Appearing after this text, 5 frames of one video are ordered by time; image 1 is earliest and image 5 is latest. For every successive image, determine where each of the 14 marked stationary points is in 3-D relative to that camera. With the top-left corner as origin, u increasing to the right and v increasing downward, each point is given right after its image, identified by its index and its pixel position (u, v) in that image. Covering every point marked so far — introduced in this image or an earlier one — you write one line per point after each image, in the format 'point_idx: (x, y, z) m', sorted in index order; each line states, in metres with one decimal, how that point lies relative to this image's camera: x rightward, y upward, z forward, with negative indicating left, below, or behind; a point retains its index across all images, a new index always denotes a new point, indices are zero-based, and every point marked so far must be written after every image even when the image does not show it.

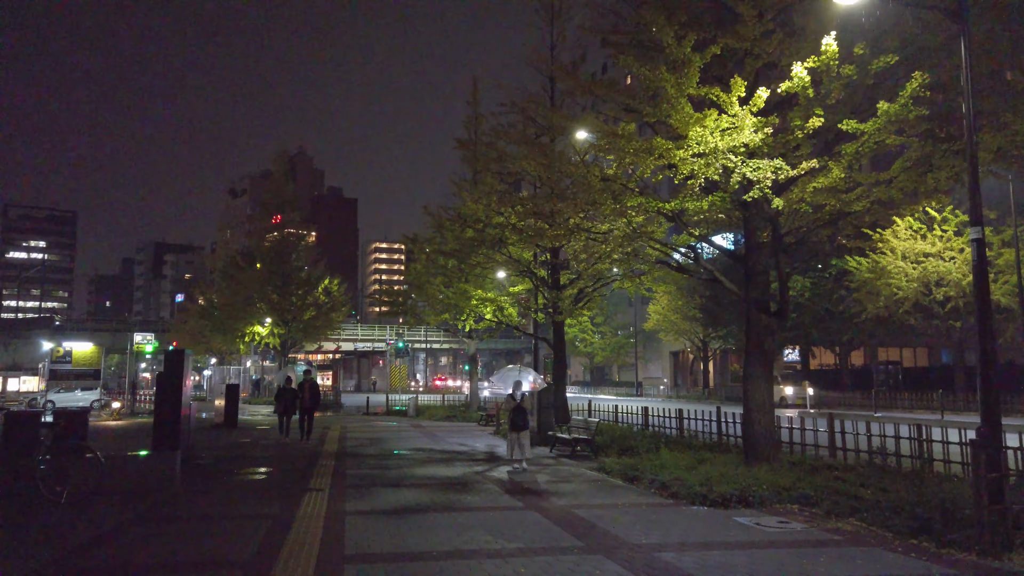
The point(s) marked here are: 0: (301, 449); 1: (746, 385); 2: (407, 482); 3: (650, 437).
0: (-4.2, -3.2, +15.1) m
1: (+3.6, -1.5, +11.7) m
2: (-1.6, -3.0, +11.8) m
3: (+2.9, -3.1, +16.0) m
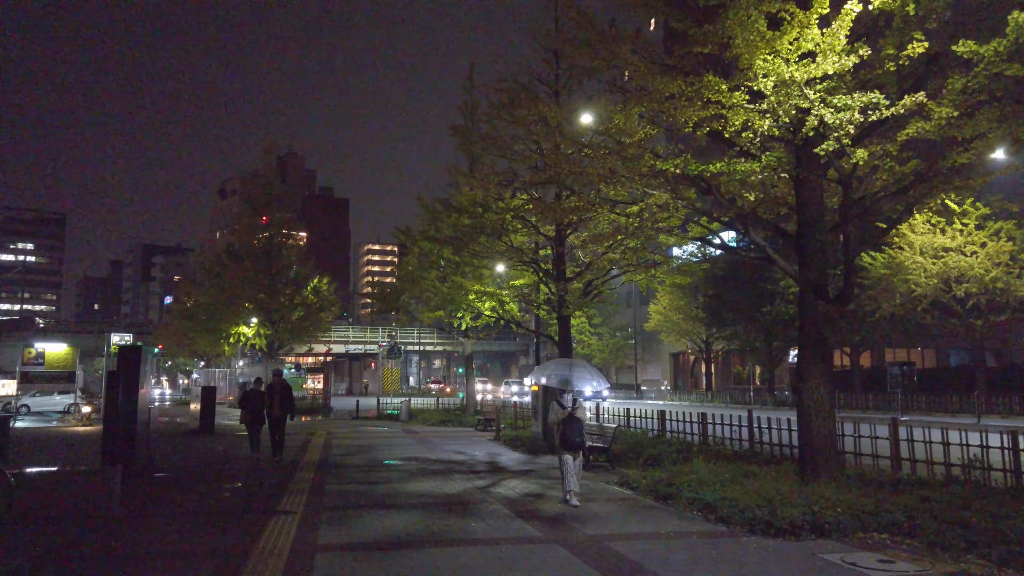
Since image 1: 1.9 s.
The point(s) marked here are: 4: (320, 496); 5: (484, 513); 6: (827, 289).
0: (-4.1, -3.0, +13.1) m
1: (+3.8, -1.3, +9.9) m
2: (-1.5, -2.8, +9.9) m
3: (+3.0, -2.9, +14.2) m
4: (-2.7, -2.9, +10.5) m
5: (-0.3, -2.6, +8.8) m
6: (+4.1, 0.0, +9.8) m
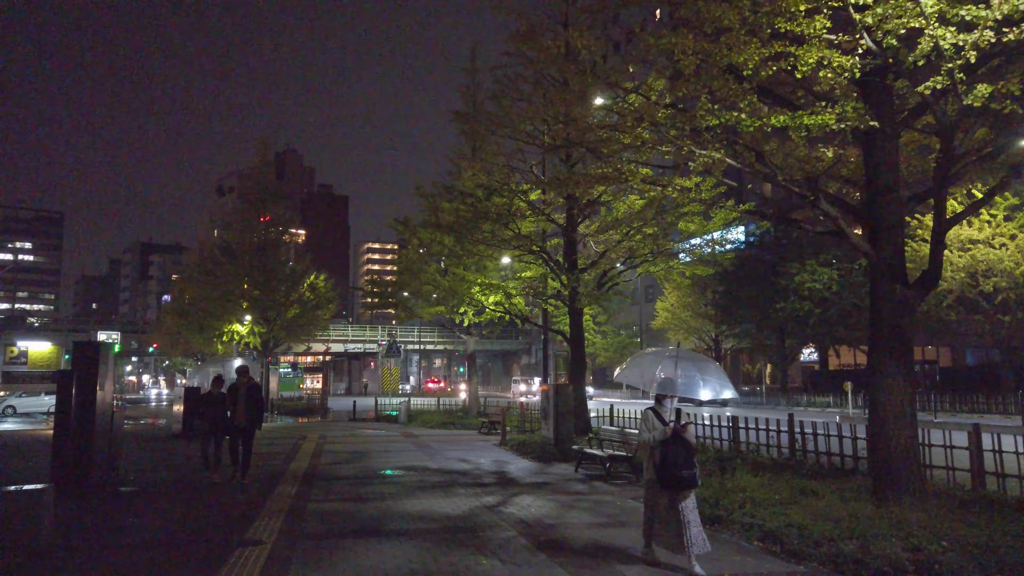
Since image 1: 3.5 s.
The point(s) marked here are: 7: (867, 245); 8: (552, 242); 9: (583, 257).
0: (-3.9, -2.8, +11.5) m
1: (+3.9, -1.1, +8.3) m
2: (-1.3, -2.6, +8.2) m
3: (+3.2, -2.7, +12.6) m
4: (-2.5, -2.7, +8.9) m
5: (-0.1, -2.4, +7.2) m
6: (+4.3, +0.2, +8.2) m
7: (+3.9, +0.5, +8.4) m
8: (+1.0, +1.2, +19.3) m
9: (+1.9, +0.8, +19.7) m
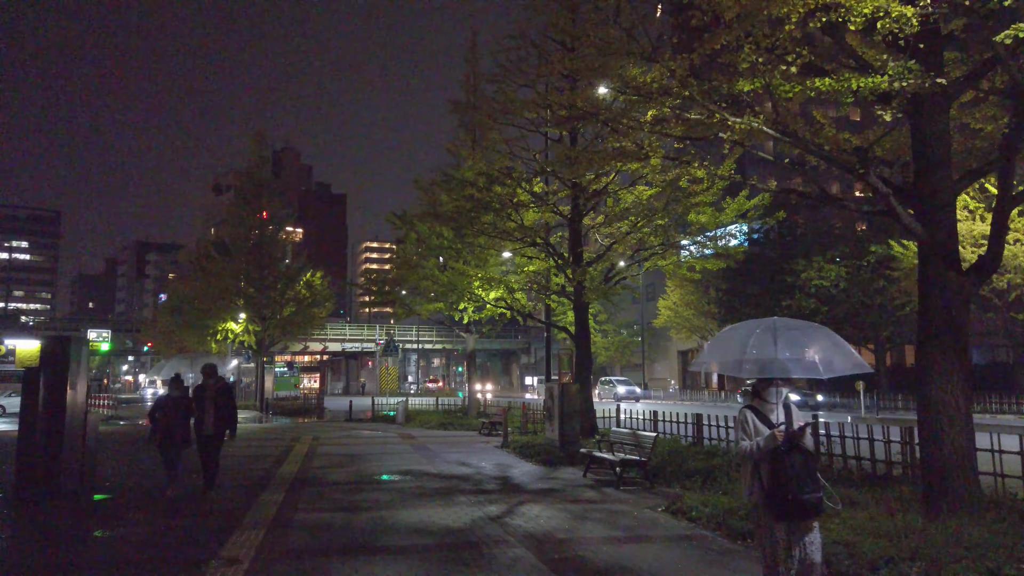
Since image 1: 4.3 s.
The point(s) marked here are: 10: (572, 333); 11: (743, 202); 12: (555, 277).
0: (-3.9, -2.7, +10.7) m
1: (+4.0, -1.0, +7.4) m
2: (-1.2, -2.5, +7.4) m
3: (+3.2, -2.6, +11.7) m
4: (-2.4, -2.6, +8.0) m
5: (-0.1, -2.3, +6.3) m
6: (+4.3, +0.3, +7.4) m
7: (+4.0, +0.6, +7.5) m
8: (+1.0, +1.3, +18.5) m
9: (+1.9, +0.9, +18.8) m
10: (+1.6, -1.2, +19.8) m
11: (+5.3, +2.0, +17.5) m
12: (+1.1, +0.3, +18.9) m
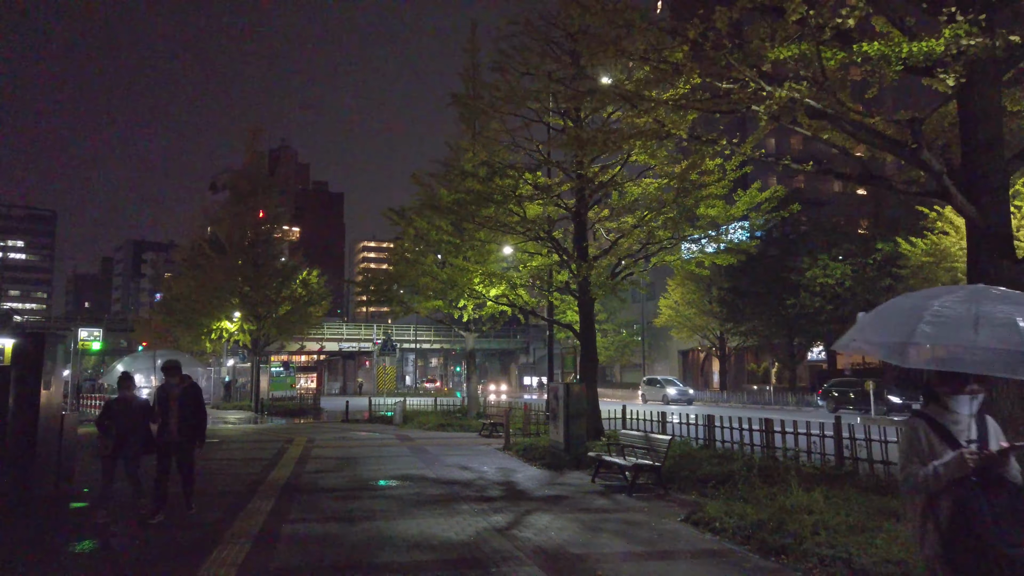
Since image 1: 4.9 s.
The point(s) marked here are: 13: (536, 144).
0: (-3.8, -2.6, +10.0) m
1: (+4.1, -0.9, +6.7) m
2: (-1.1, -2.4, +6.7) m
3: (+3.3, -2.5, +11.0) m
4: (-2.3, -2.5, +7.3) m
5: (0.0, -2.2, +5.6) m
6: (+4.4, +0.4, +6.7) m
7: (+4.1, +0.7, +6.9) m
8: (+1.1, +1.4, +17.8) m
9: (+2.0, +1.0, +18.1) m
10: (+1.6, -1.1, +19.1) m
11: (+5.4, +2.1, +16.8) m
12: (+1.1, +0.4, +18.2) m
13: (+0.5, +3.2, +16.7) m
